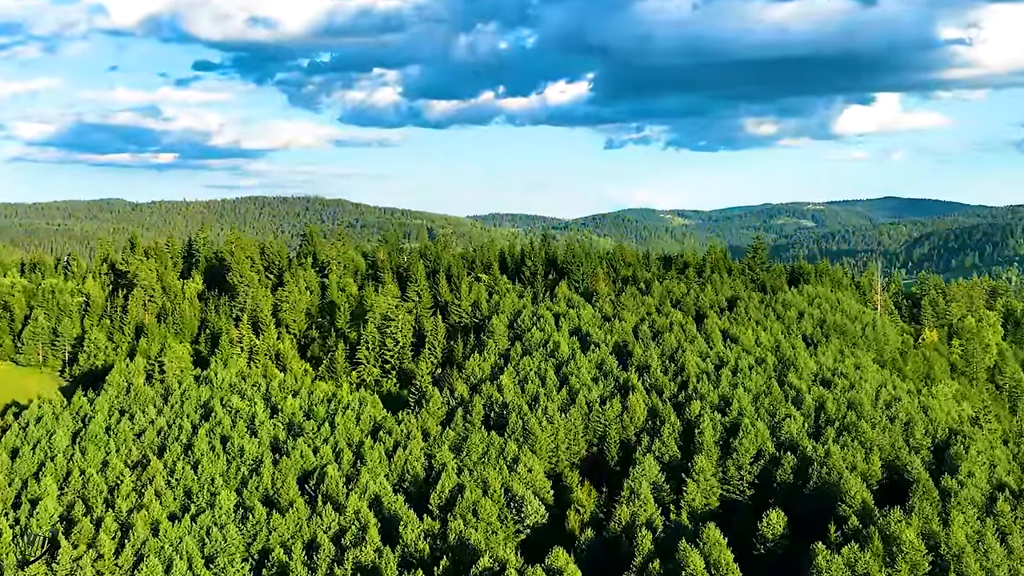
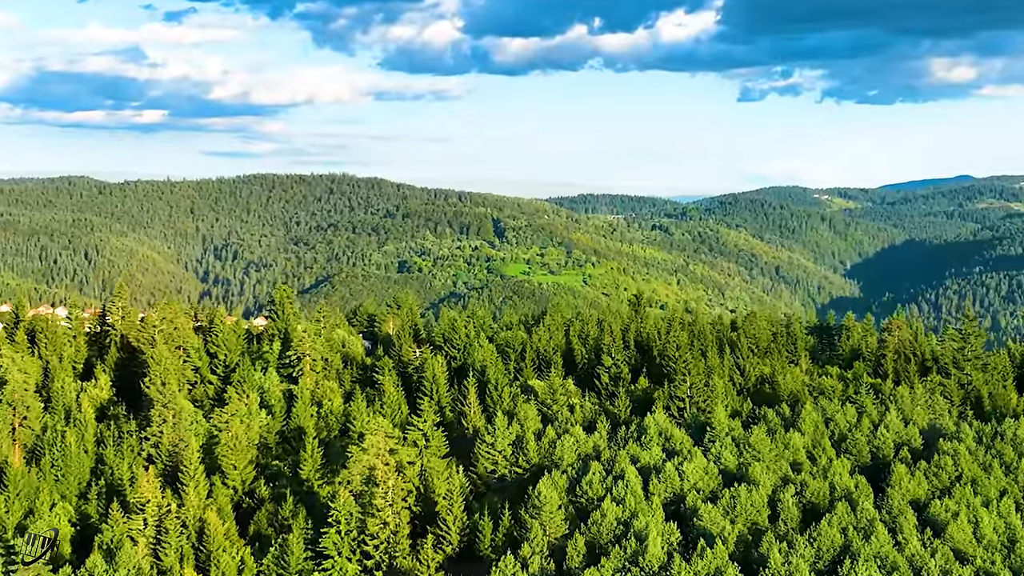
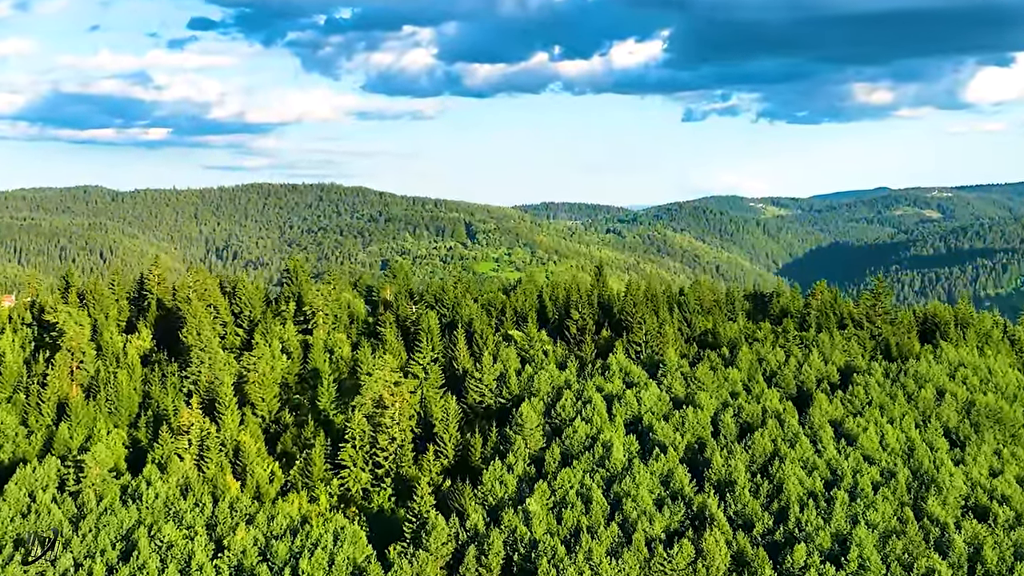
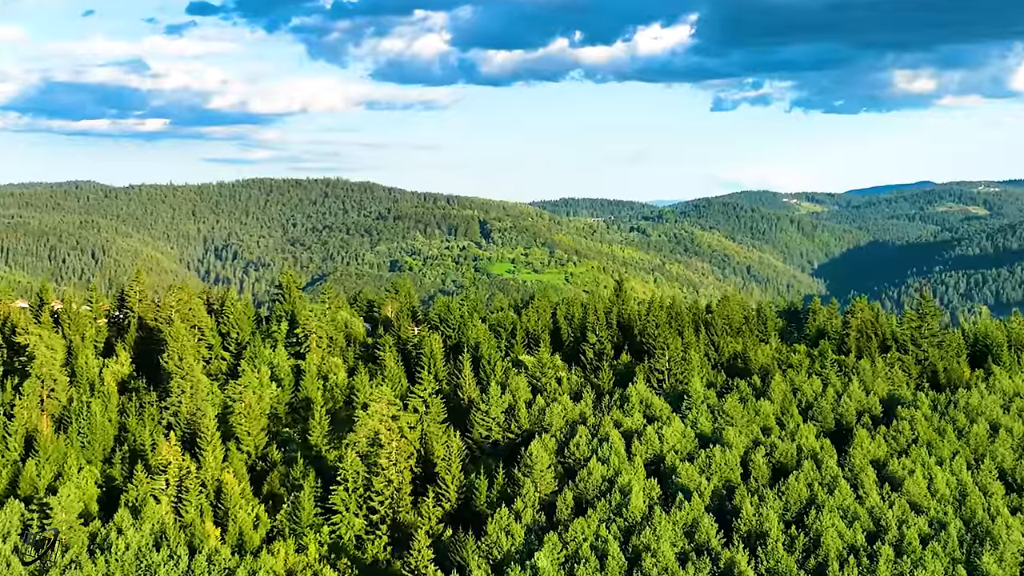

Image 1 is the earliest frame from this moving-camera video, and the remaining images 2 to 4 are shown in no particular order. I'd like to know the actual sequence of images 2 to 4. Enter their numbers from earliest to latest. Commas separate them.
3, 4, 2
